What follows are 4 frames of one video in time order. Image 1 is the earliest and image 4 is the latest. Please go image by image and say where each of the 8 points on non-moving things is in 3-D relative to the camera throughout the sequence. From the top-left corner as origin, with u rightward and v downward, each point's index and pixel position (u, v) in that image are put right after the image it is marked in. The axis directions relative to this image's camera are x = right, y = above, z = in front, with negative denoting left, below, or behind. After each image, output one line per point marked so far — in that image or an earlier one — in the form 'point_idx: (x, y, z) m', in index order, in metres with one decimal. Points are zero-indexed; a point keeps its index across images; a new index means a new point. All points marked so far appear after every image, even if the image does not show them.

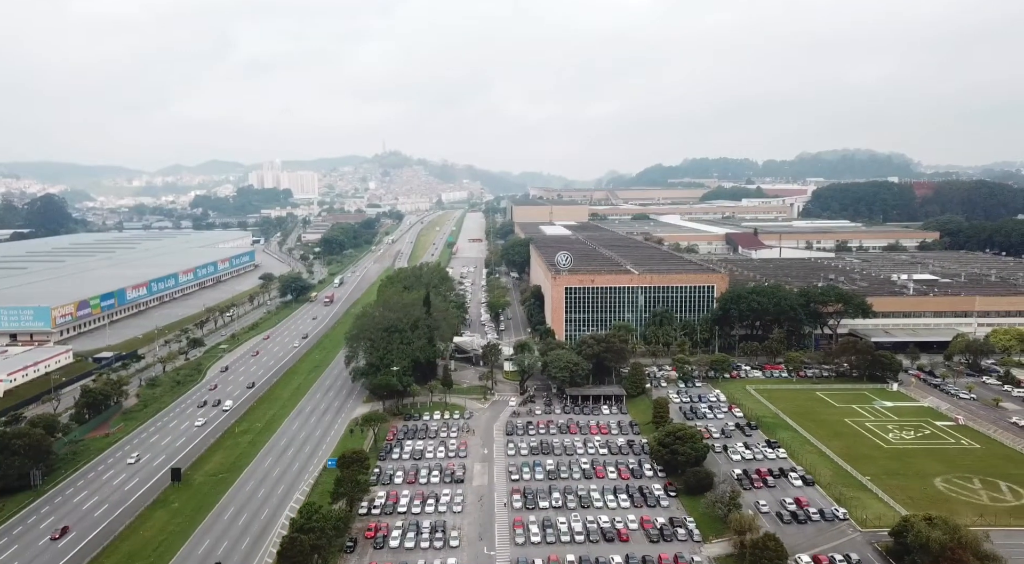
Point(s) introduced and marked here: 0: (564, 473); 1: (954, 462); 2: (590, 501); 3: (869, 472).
0: (+1.6, -5.9, +19.9) m
1: (+13.5, -5.5, +19.7) m
2: (+2.2, -6.1, +18.1) m
3: (+10.5, -5.6, +19.1) m
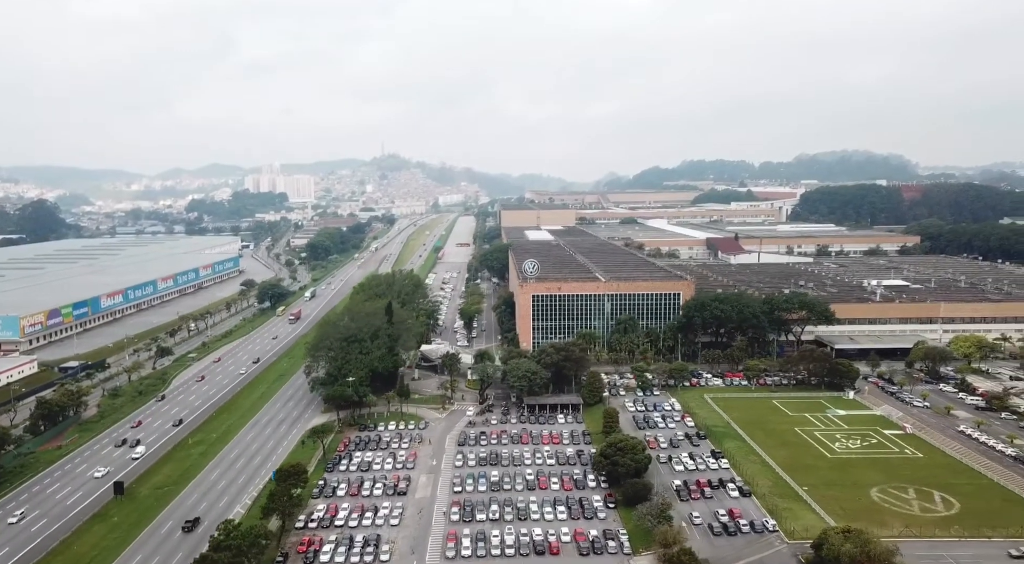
0: (-0.1, -6.3, +20.0) m
1: (+11.7, -5.8, +19.8) m
2: (+0.4, -6.5, +18.2) m
3: (+8.8, -6.0, +19.2) m
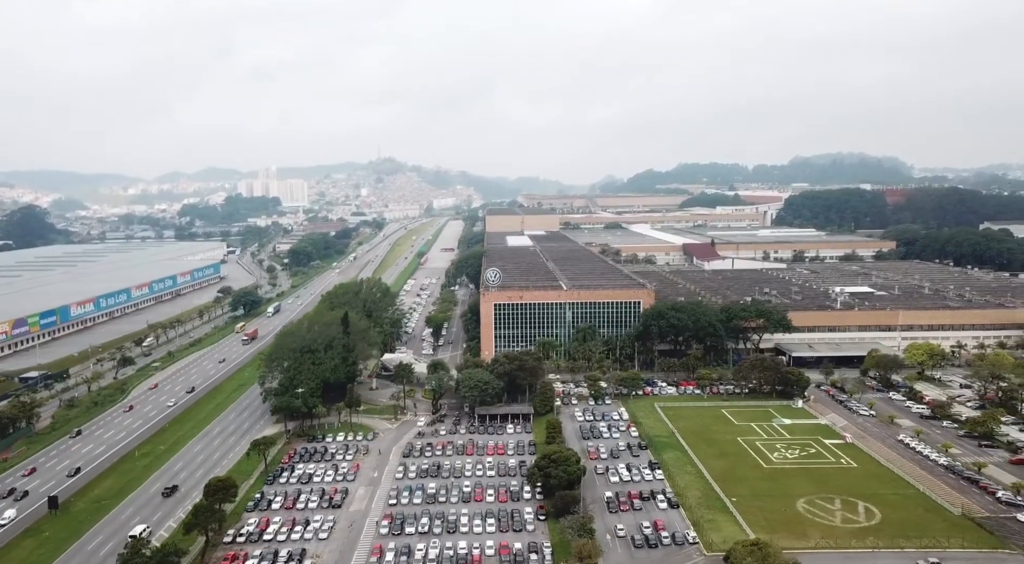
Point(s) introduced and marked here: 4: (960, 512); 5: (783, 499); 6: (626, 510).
0: (-2.2, -6.7, +20.1) m
1: (+9.7, -6.2, +20.0) m
2: (-1.6, -6.9, +18.3) m
3: (+6.7, -6.4, +19.4) m
4: (+12.4, -6.4, +17.9) m
5: (+8.0, -6.4, +19.0) m
6: (+3.3, -6.5, +18.5) m
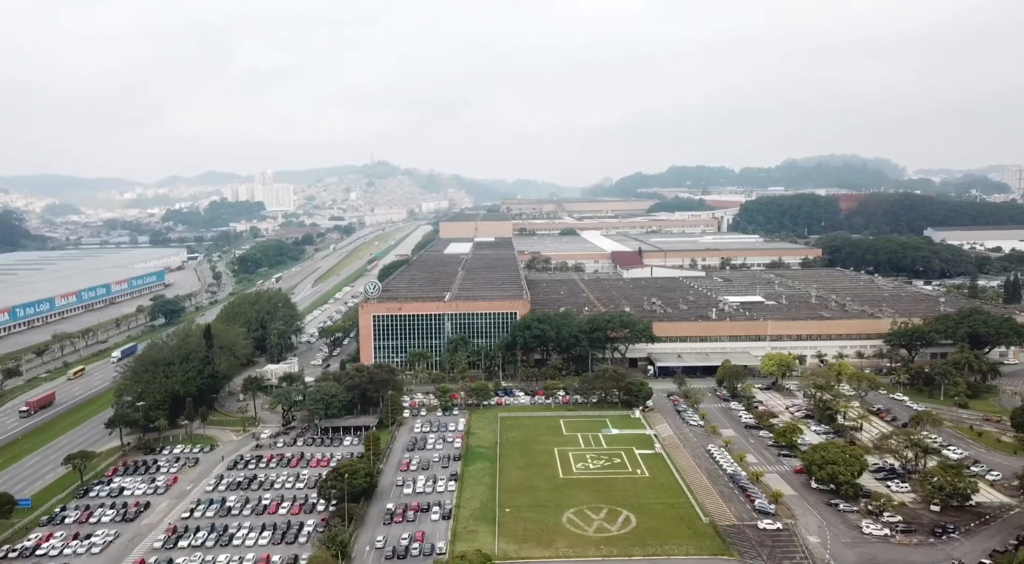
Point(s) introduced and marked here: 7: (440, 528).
0: (-8.8, -7.3, +20.7) m
1: (+3.0, -6.8, +20.8) m
2: (-8.2, -7.5, +19.0) m
3: (+0.1, -6.9, +20.1) m
4: (+5.7, -6.9, +18.7) m
5: (+1.3, -7.0, +19.7) m
6: (-3.4, -7.1, +19.2) m
7: (-2.1, -7.1, +18.8) m
